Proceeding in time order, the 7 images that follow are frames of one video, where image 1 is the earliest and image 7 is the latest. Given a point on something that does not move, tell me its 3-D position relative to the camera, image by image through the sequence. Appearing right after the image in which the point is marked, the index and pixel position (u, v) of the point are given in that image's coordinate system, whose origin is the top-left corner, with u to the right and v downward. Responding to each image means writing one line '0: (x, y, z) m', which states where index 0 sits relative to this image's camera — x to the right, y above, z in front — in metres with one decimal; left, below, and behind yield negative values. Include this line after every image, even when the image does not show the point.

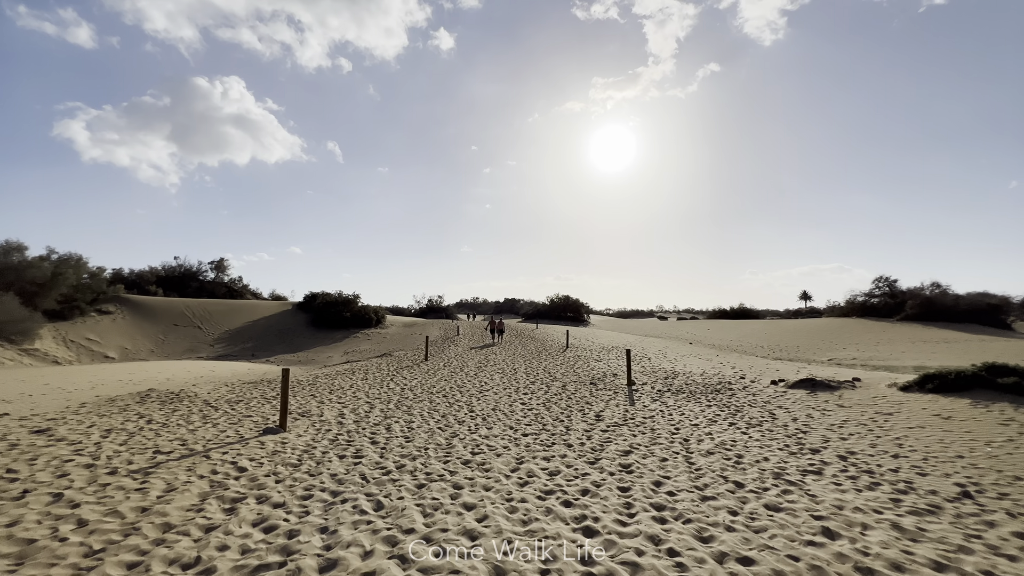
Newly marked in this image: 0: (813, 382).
0: (+7.7, -2.4, +10.6) m
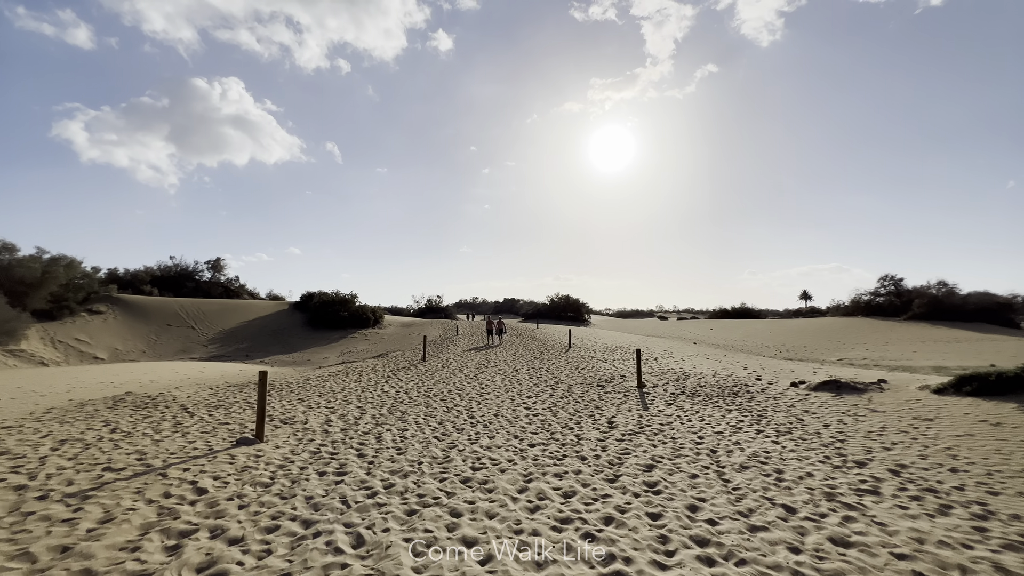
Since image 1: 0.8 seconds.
0: (+7.8, -2.3, +9.9) m
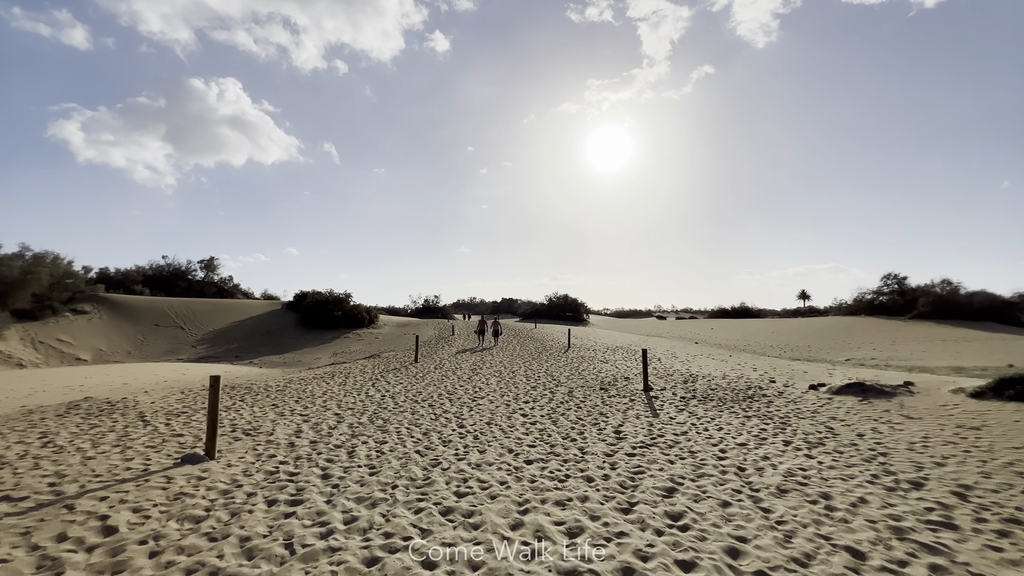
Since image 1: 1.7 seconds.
0: (+7.7, -2.2, +9.0) m
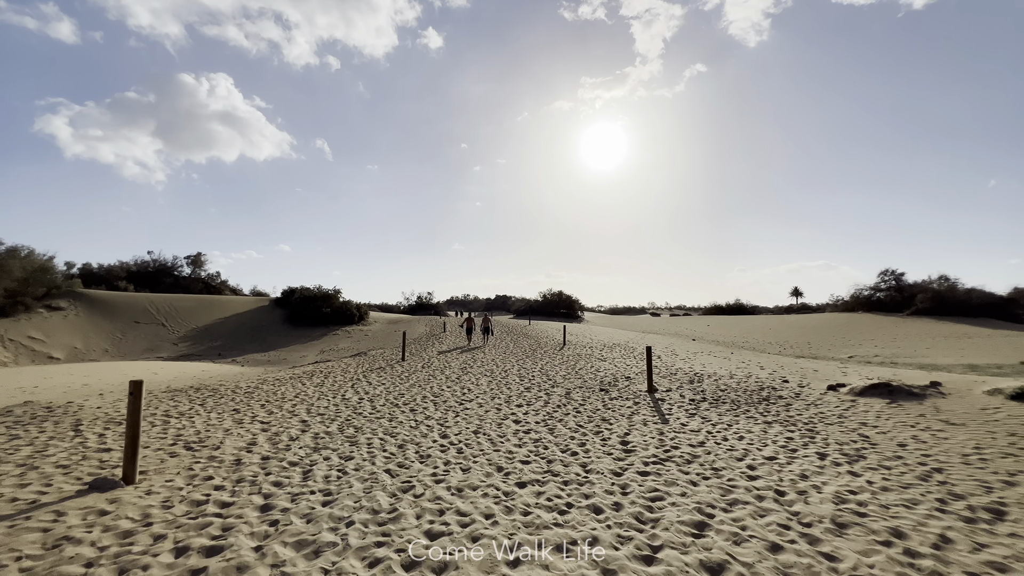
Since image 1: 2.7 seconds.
0: (+7.5, -2.0, +8.2) m
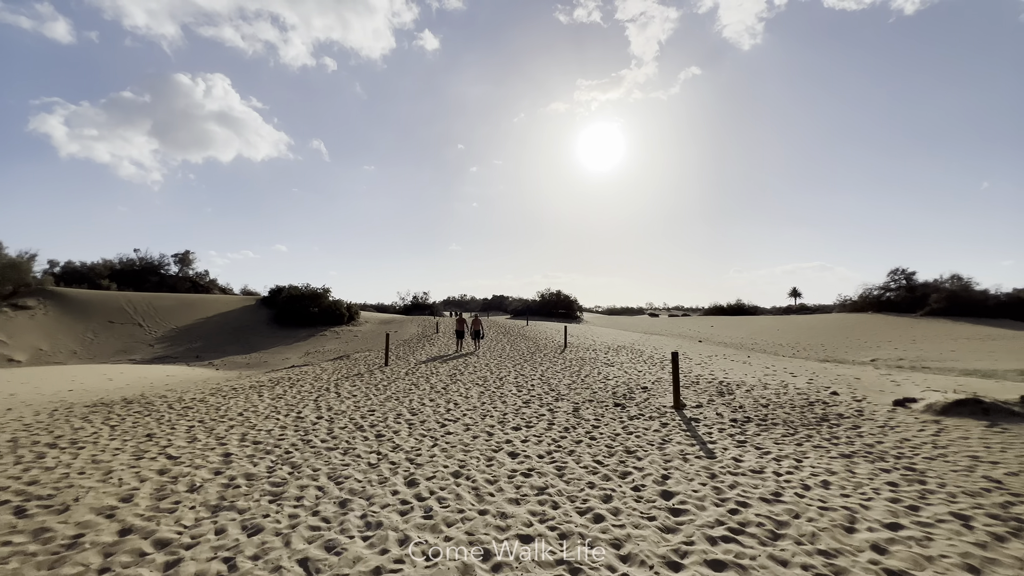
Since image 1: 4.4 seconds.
0: (+7.4, -1.9, +6.5) m
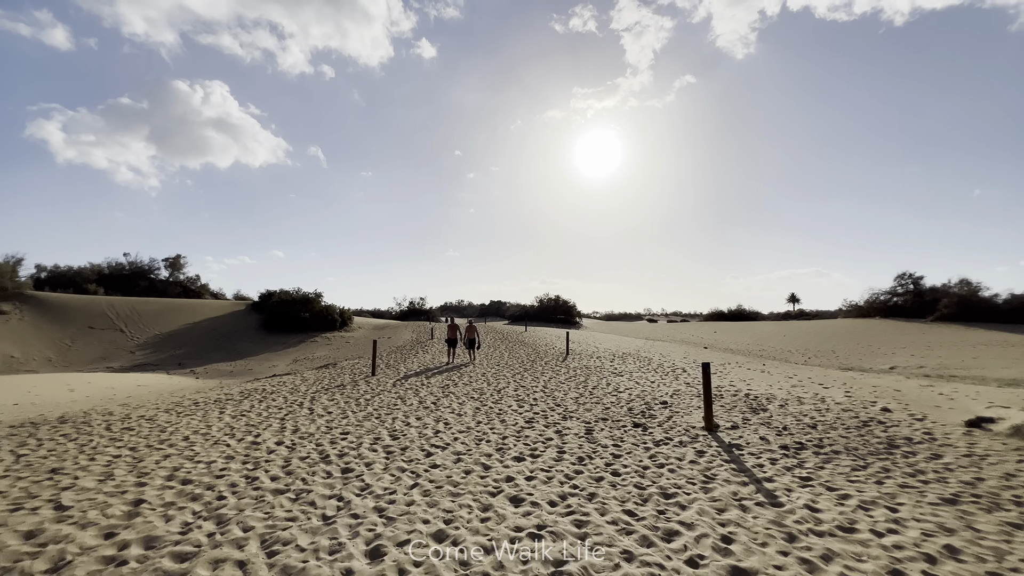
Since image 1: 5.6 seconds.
0: (+7.4, -1.8, +5.4) m
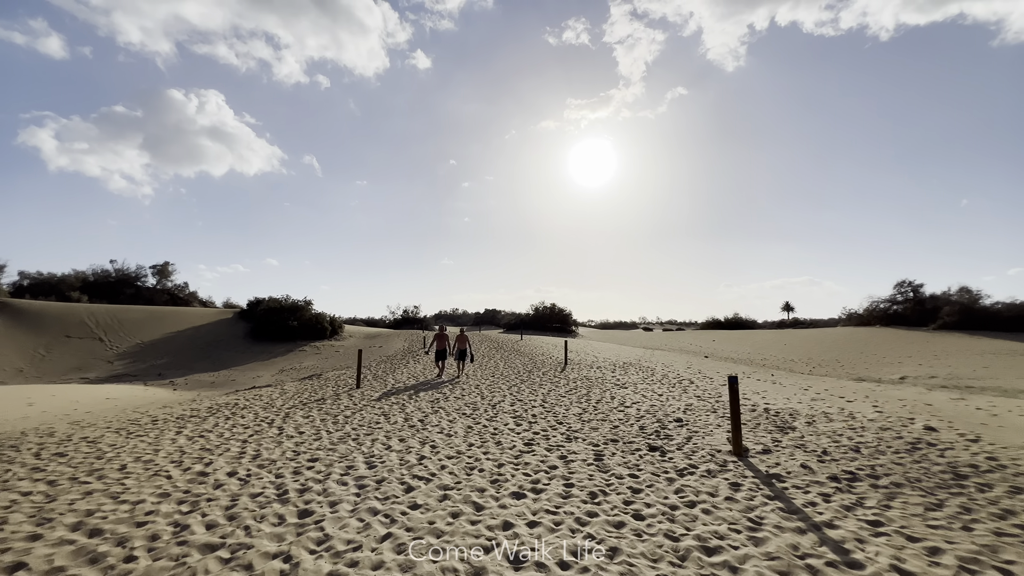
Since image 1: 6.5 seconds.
0: (+7.4, -1.9, +4.5) m
